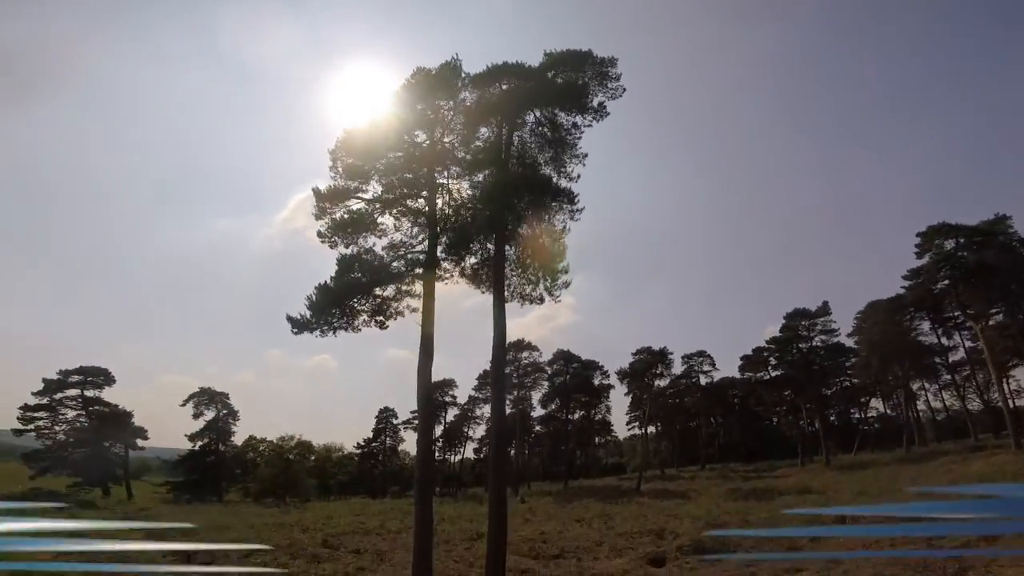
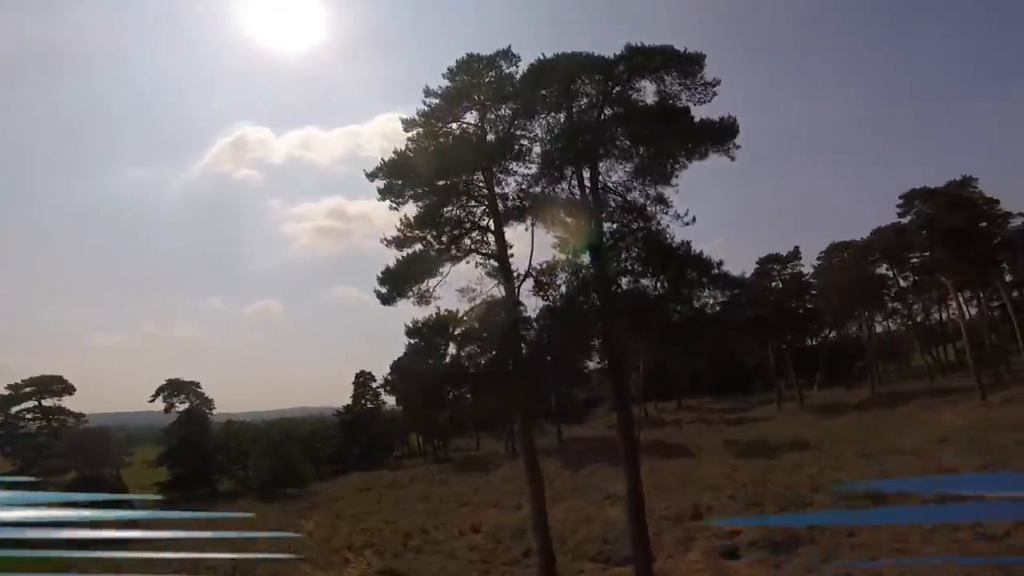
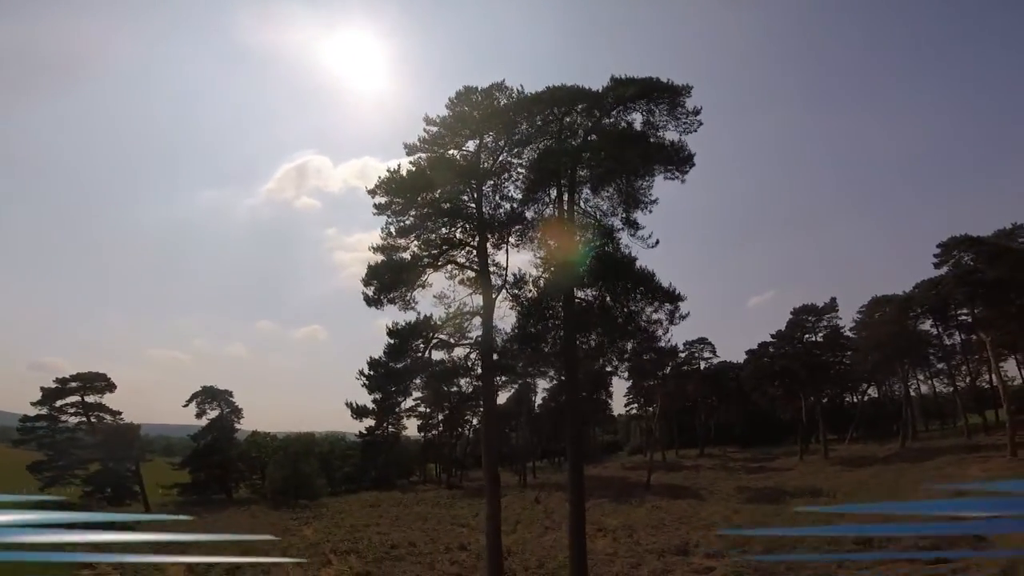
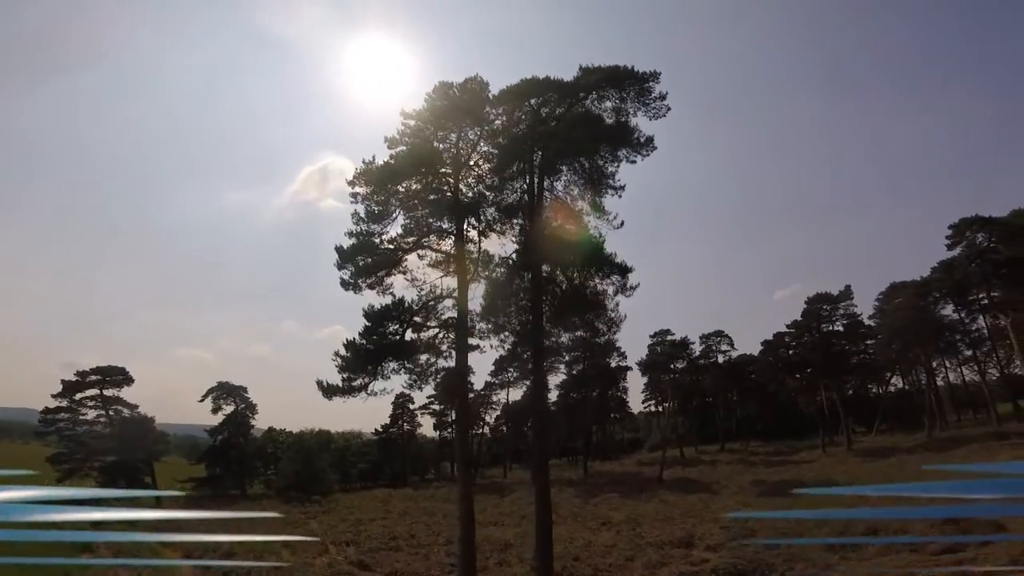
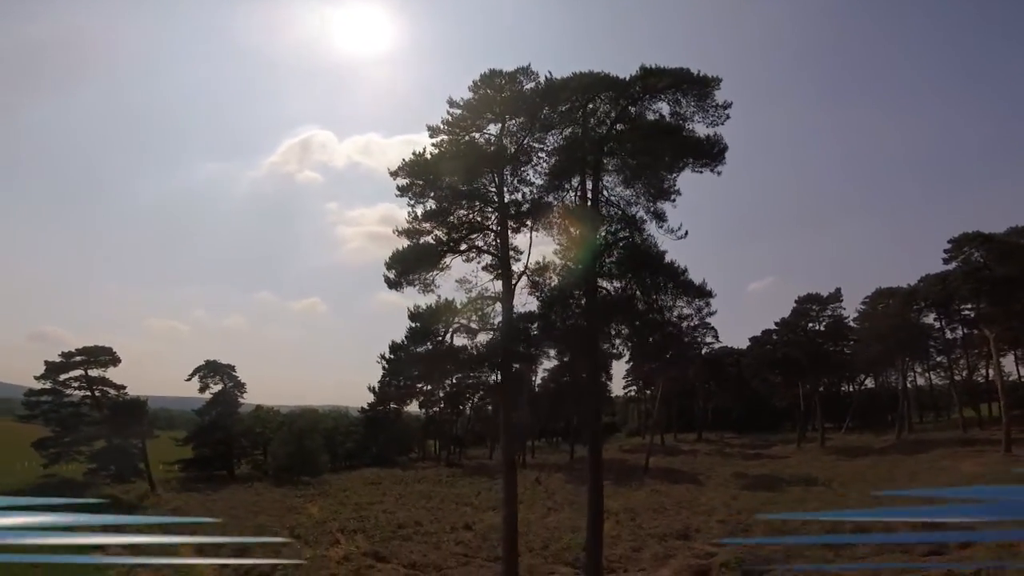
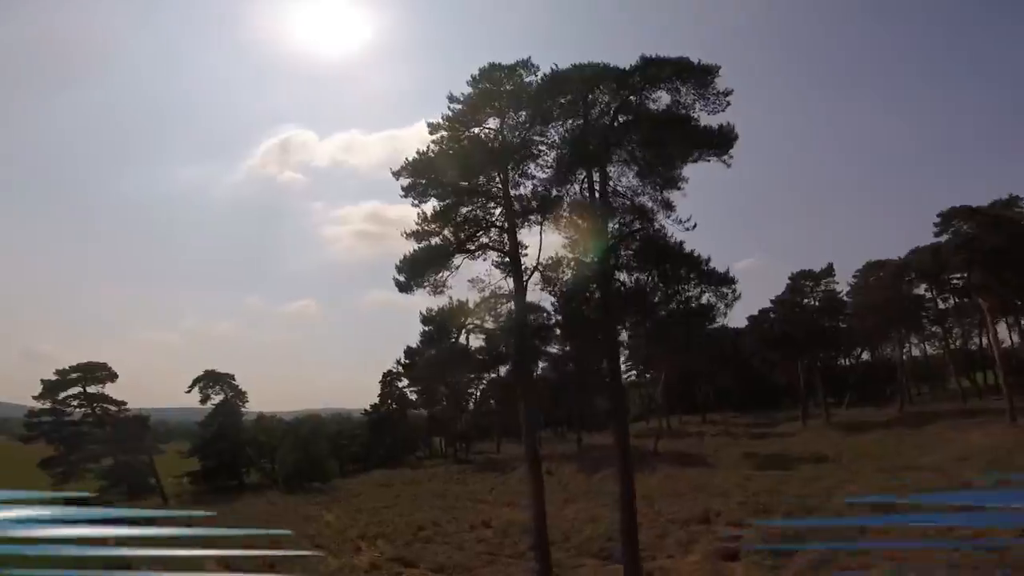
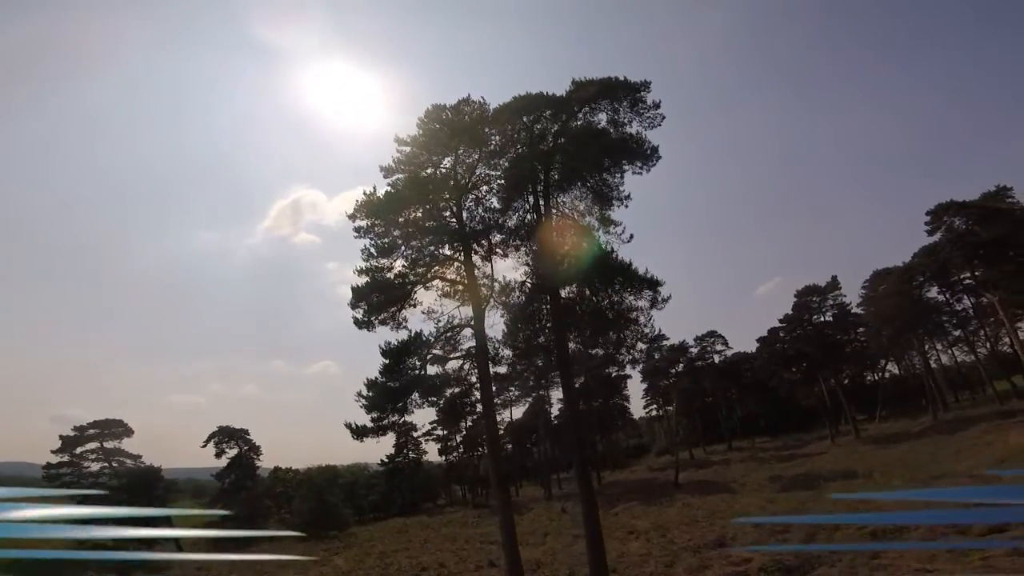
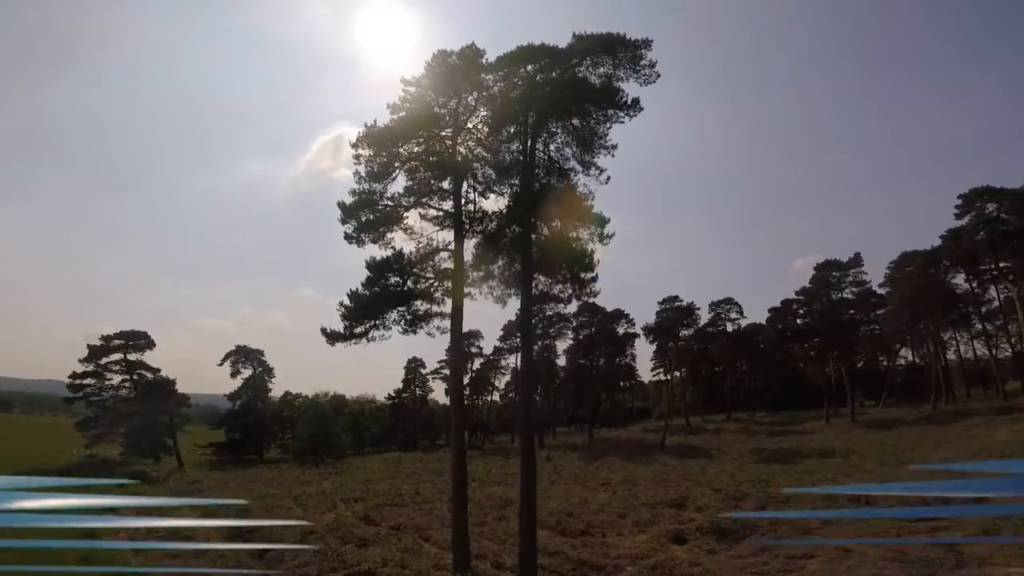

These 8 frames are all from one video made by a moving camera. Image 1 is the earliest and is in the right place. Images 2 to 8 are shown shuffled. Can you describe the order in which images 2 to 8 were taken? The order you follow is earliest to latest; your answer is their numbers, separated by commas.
8, 4, 7, 3, 5, 6, 2
